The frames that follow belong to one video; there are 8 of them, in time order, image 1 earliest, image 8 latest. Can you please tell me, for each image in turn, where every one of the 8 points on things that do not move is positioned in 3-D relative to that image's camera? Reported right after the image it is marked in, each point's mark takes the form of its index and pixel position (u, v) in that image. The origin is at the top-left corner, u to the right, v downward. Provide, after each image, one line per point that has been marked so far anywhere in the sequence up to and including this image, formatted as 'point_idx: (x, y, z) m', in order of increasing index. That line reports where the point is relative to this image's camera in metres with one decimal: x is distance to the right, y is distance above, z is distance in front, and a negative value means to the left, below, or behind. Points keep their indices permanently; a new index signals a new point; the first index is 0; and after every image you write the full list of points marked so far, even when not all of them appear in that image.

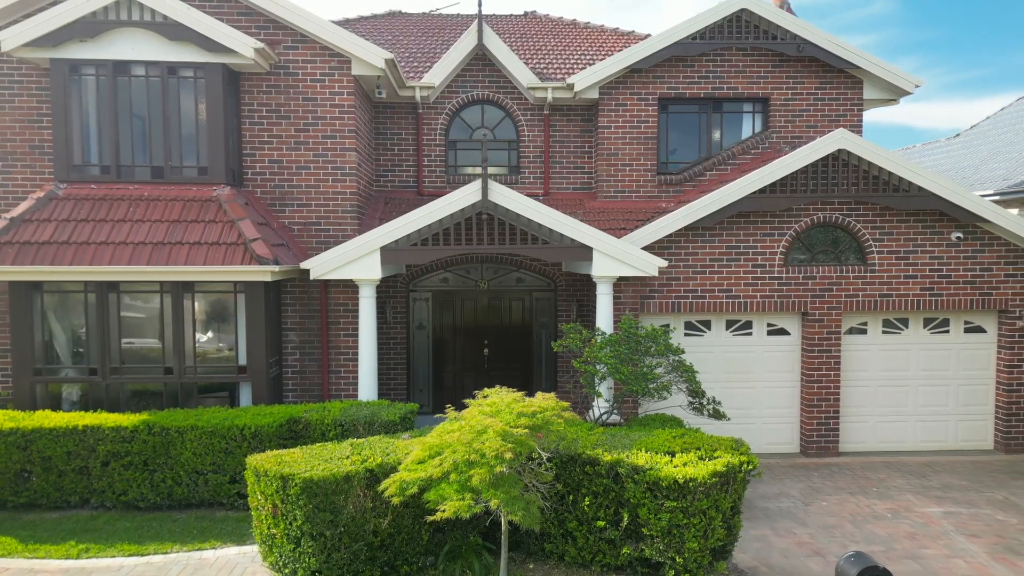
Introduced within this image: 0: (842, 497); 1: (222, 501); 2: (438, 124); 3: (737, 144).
0: (+3.6, -2.2, +8.0) m
1: (-2.9, -2.1, +7.4) m
2: (-1.1, +2.3, +11.0) m
3: (+3.3, +2.1, +11.0) m
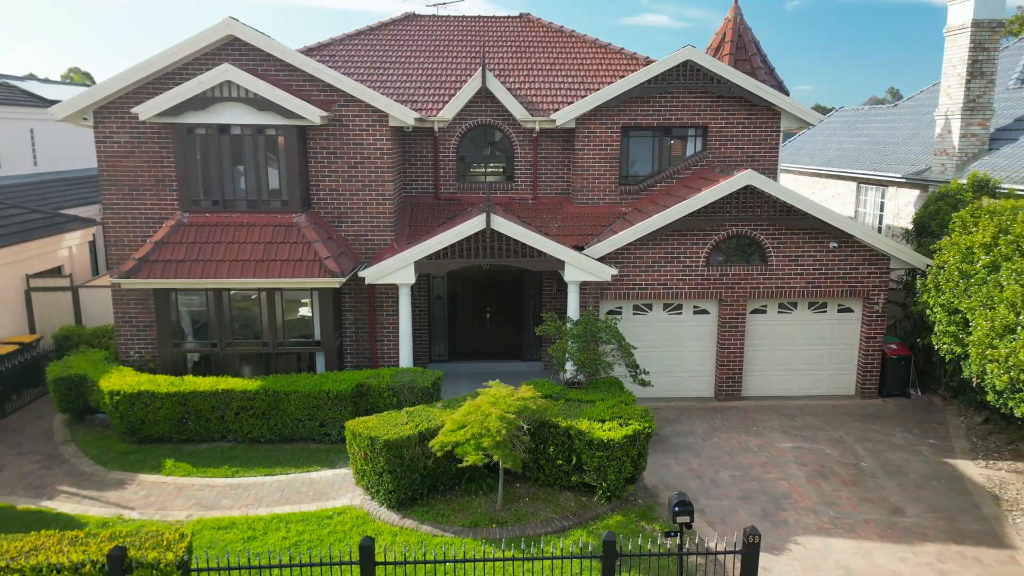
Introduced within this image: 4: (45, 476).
0: (+3.5, -2.3, +11.8) m
1: (-3.0, -2.3, +11.2) m
2: (-1.1, +2.7, +14.1) m
3: (+3.2, +2.4, +14.1) m
4: (-6.5, -2.6, +10.2) m
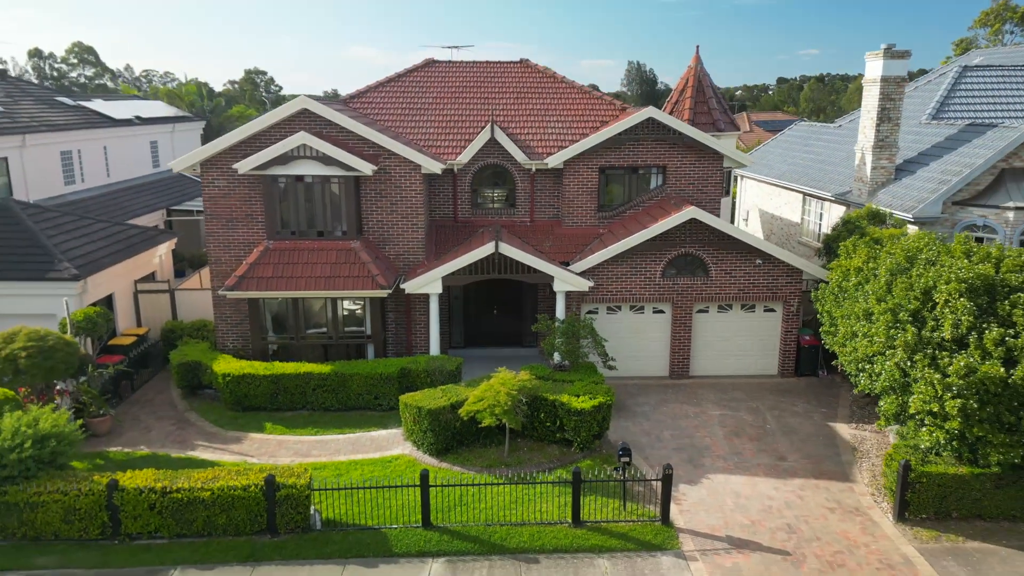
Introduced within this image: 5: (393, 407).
0: (+3.5, -2.5, +15.9) m
1: (-2.9, -2.5, +15.3) m
2: (-1.1, +2.6, +18.0) m
3: (+3.3, +2.3, +18.0) m
4: (-6.4, -2.8, +14.3) m
5: (-2.5, -2.5, +15.3) m
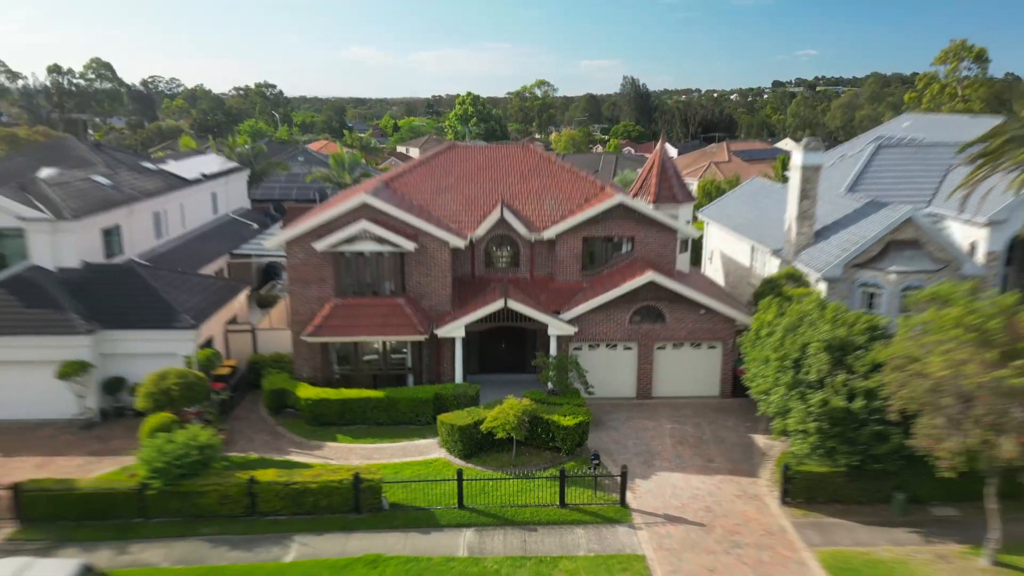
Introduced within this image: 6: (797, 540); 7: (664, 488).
0: (+3.7, -3.8, +21.2) m
1: (-2.8, -3.8, +20.6) m
2: (-0.9, +1.3, +23.3) m
3: (+3.4, +1.0, +23.3) m
4: (-6.3, -4.1, +19.7) m
5: (-2.3, -3.8, +20.7) m
6: (+6.0, -5.3, +15.6) m
7: (+3.6, -4.8, +17.5) m
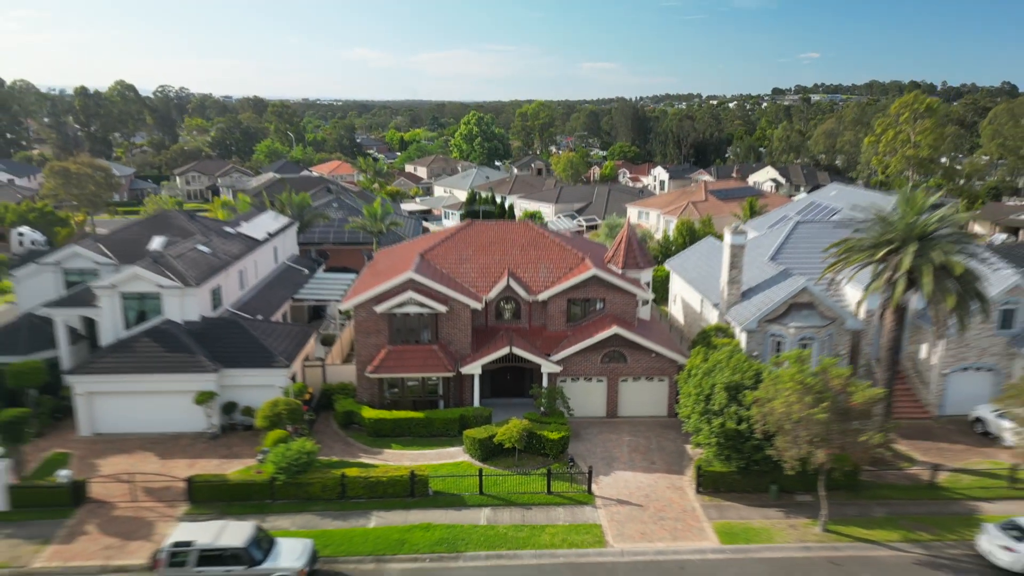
0: (+3.8, -5.8, +29.5) m
1: (-2.7, -5.8, +28.9) m
2: (-0.8, -0.7, +31.6) m
3: (+3.5, -1.0, +31.6) m
4: (-6.2, -6.1, +27.9) m
5: (-2.2, -5.8, +28.9) m
6: (+6.1, -7.3, +23.8) m
7: (+3.7, -6.8, +25.7) m
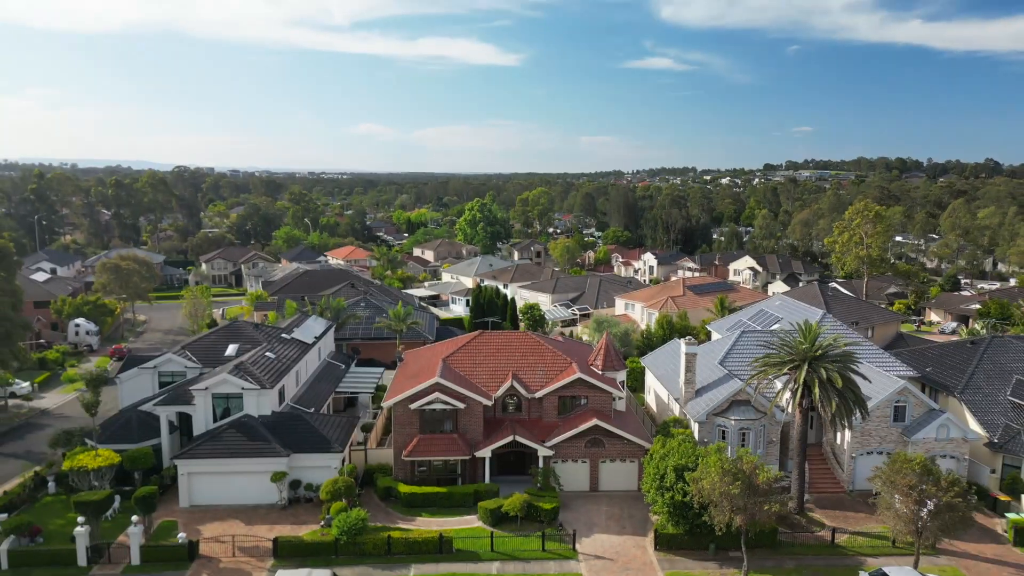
0: (+4.0, -11.1, +37.7) m
1: (-2.5, -11.0, +37.1) m
2: (-0.6, -6.2, +40.3) m
3: (+3.7, -6.5, +40.2) m
4: (-6.0, -11.2, +36.1) m
5: (-2.1, -11.0, +37.1) m
6: (+6.3, -12.1, +31.9) m
7: (+3.9, -11.7, +33.9) m
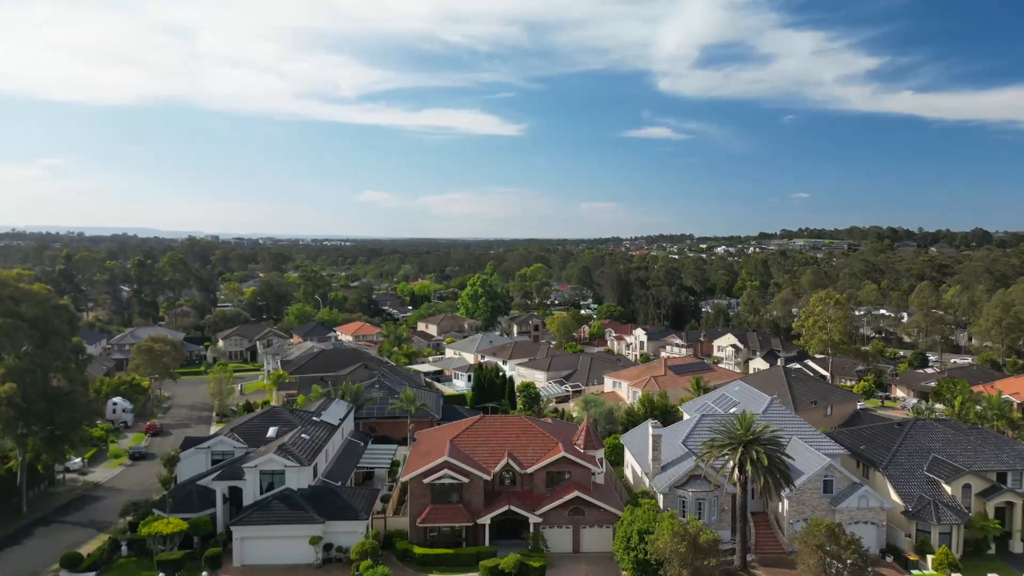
0: (+3.7, -17.0, +45.3) m
1: (-2.8, -16.9, +44.8) m
2: (-0.9, -12.4, +48.3) m
3: (+3.4, -12.6, +48.3) m
4: (-6.3, -17.0, +43.8) m
5: (-2.3, -16.9, +44.8) m
6: (+6.0, -17.5, +39.5) m
7: (+3.6, -17.3, +41.5) m
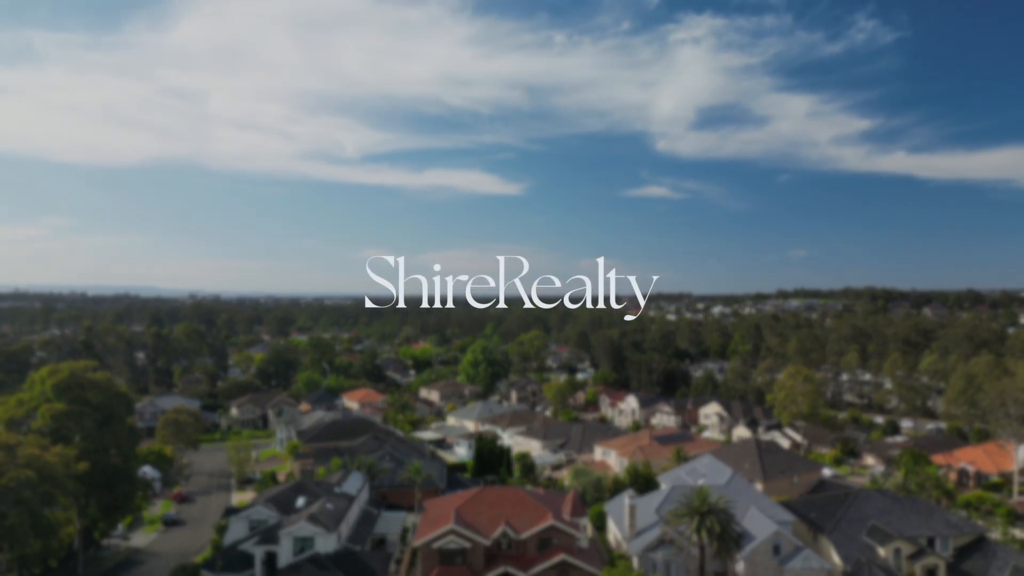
0: (+3.4, -23.8, +53.1) m
1: (-3.1, -23.6, +52.5) m
2: (-1.2, -19.5, +56.4) m
3: (+3.1, -19.7, +56.4) m
4: (-6.6, -23.7, +51.5) m
5: (-2.6, -23.7, +52.6) m
6: (+5.7, -23.8, +47.2) m
7: (+3.3, -23.8, +49.2) m
